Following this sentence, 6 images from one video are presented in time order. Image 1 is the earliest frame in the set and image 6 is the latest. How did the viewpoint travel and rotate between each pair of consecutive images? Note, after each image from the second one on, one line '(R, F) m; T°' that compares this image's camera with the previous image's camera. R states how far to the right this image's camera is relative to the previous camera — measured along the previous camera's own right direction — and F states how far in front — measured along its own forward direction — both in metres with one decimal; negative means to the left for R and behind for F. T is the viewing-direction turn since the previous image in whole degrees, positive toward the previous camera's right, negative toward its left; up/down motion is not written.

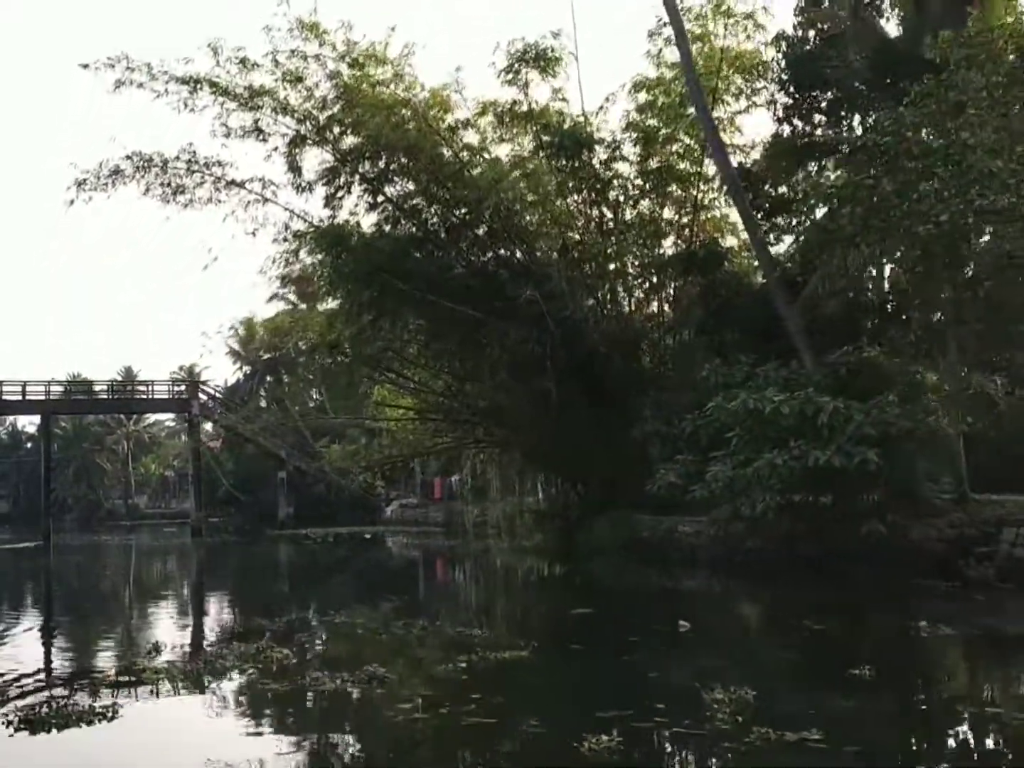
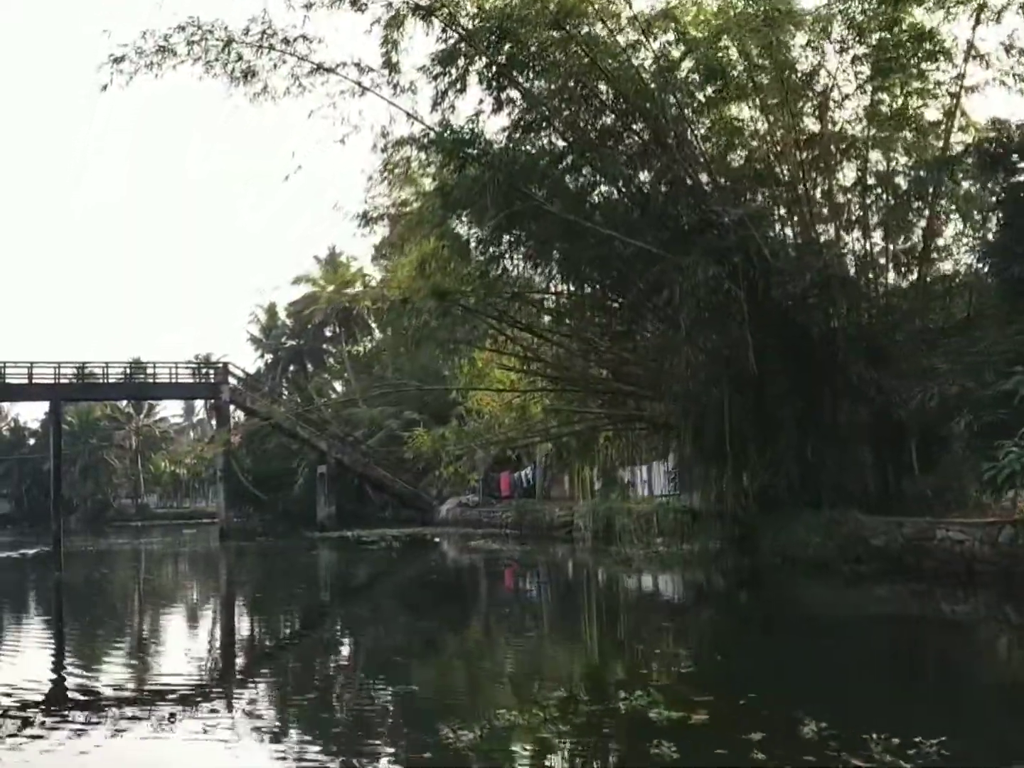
(-1.6, +3.4) m; 0°
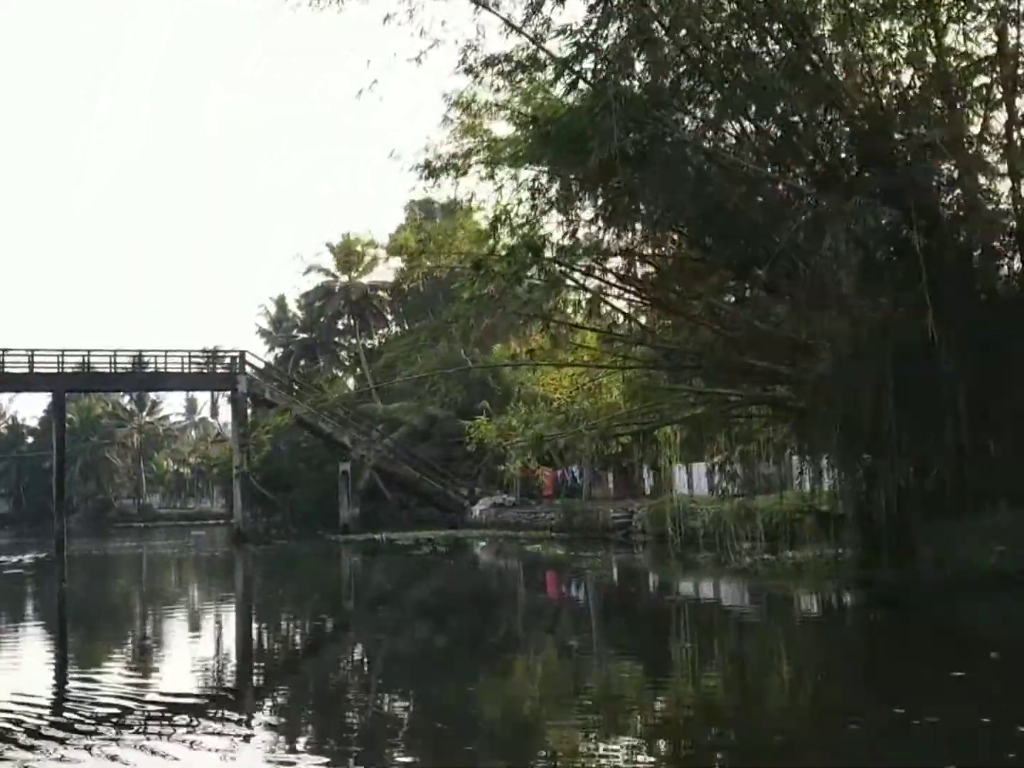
(-0.9, +1.8) m; 0°
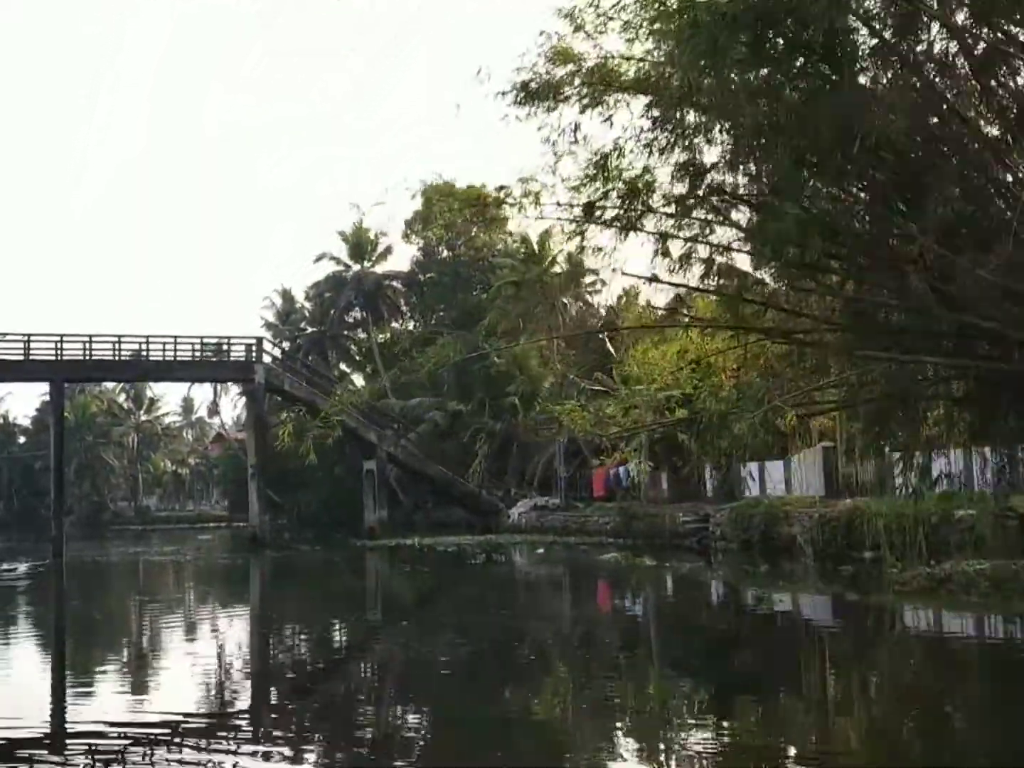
(-0.9, +2.0) m; 0°
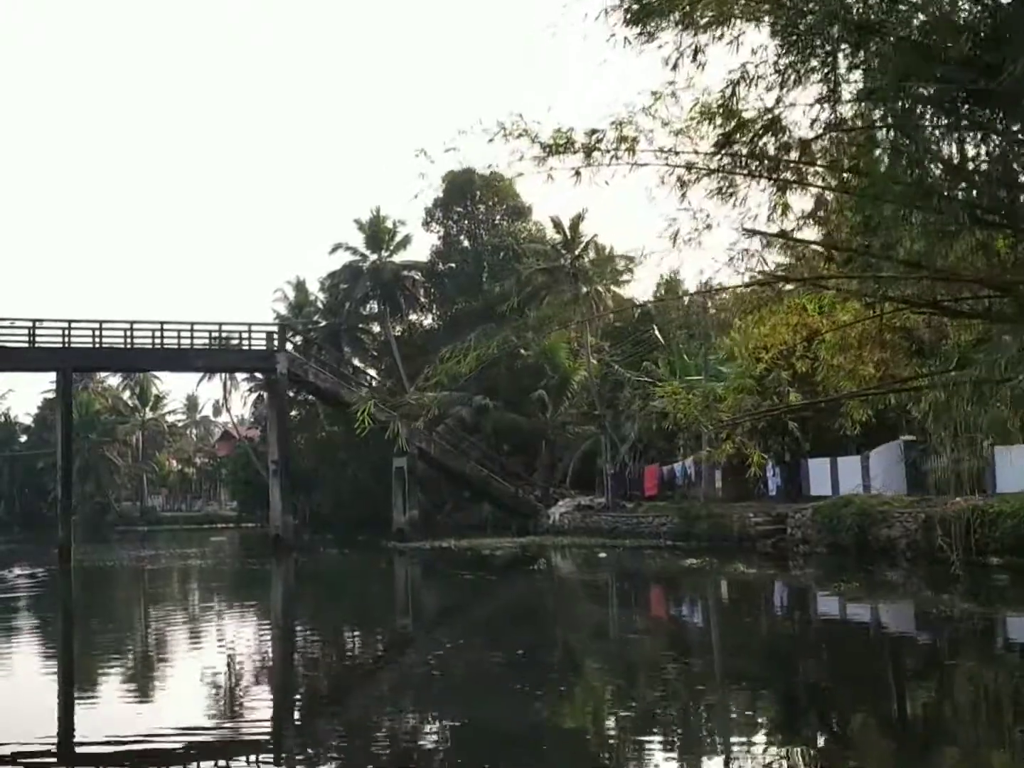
(-0.7, +1.4) m; 0°
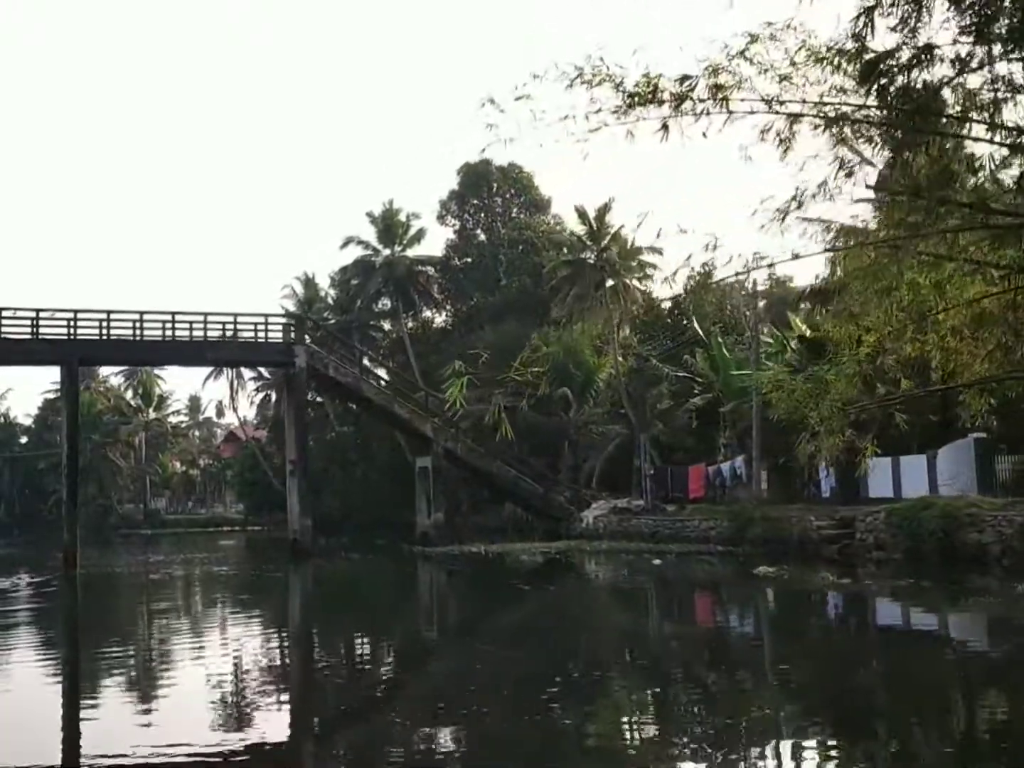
(-0.5, +1.1) m; 0°
